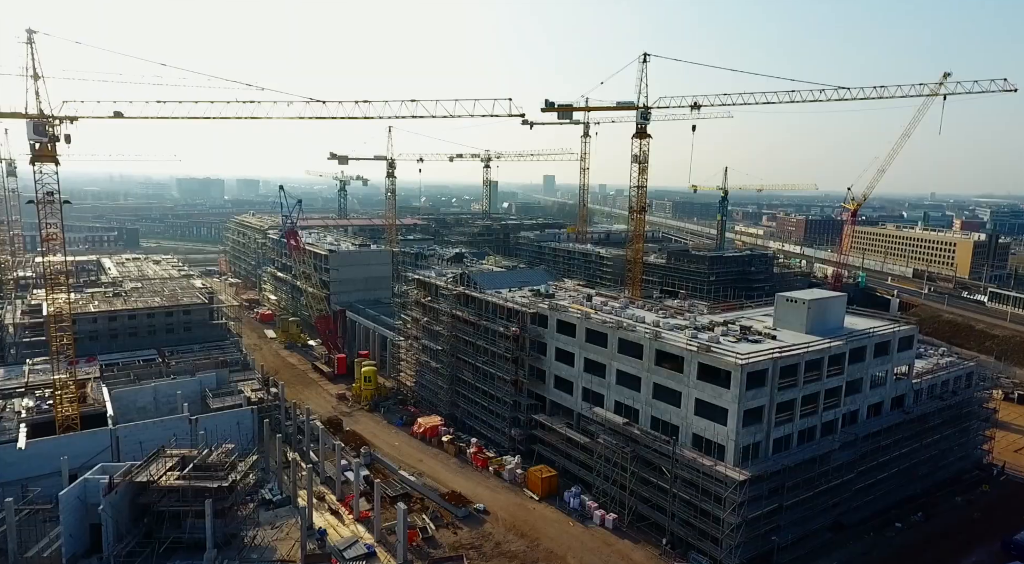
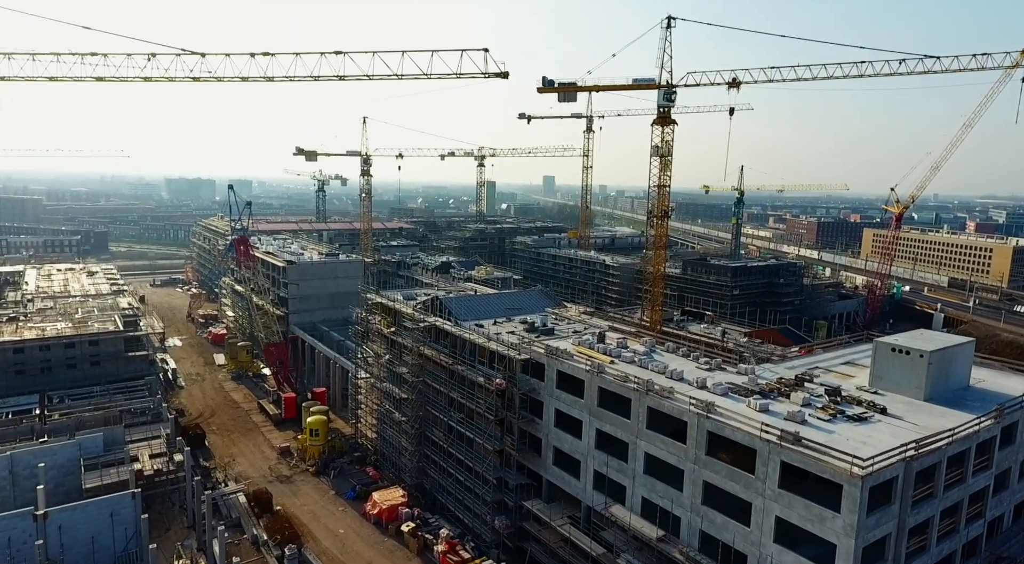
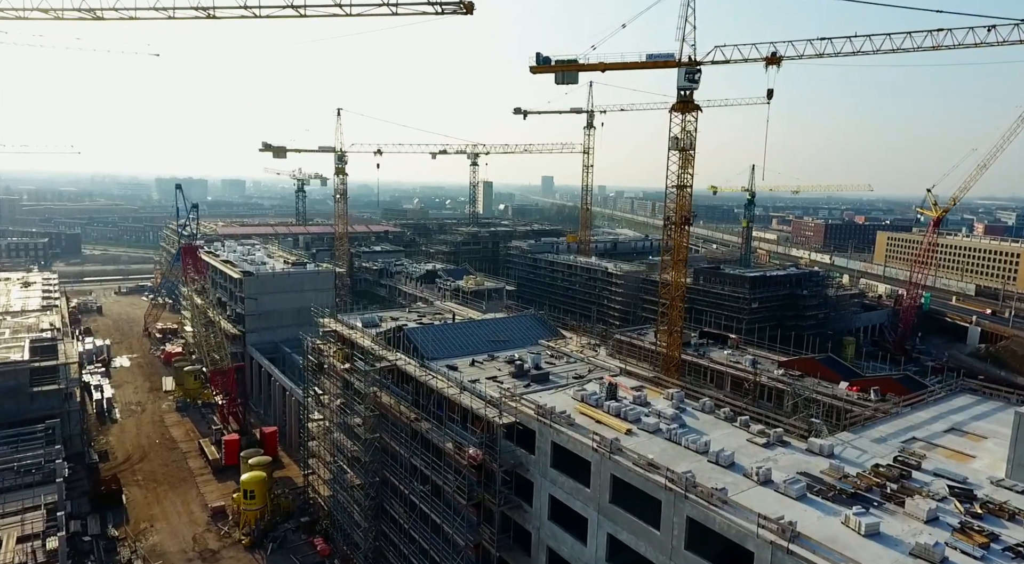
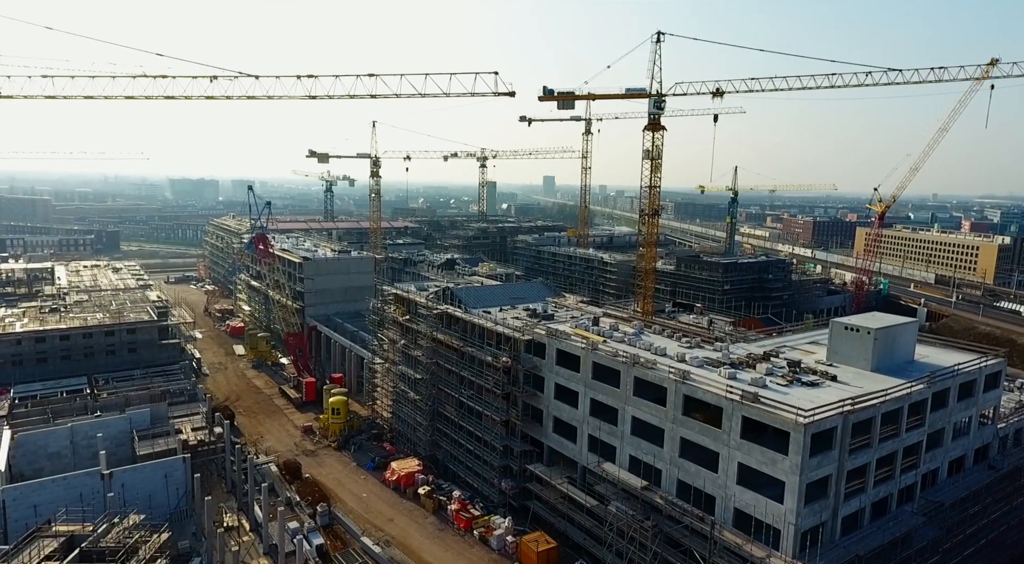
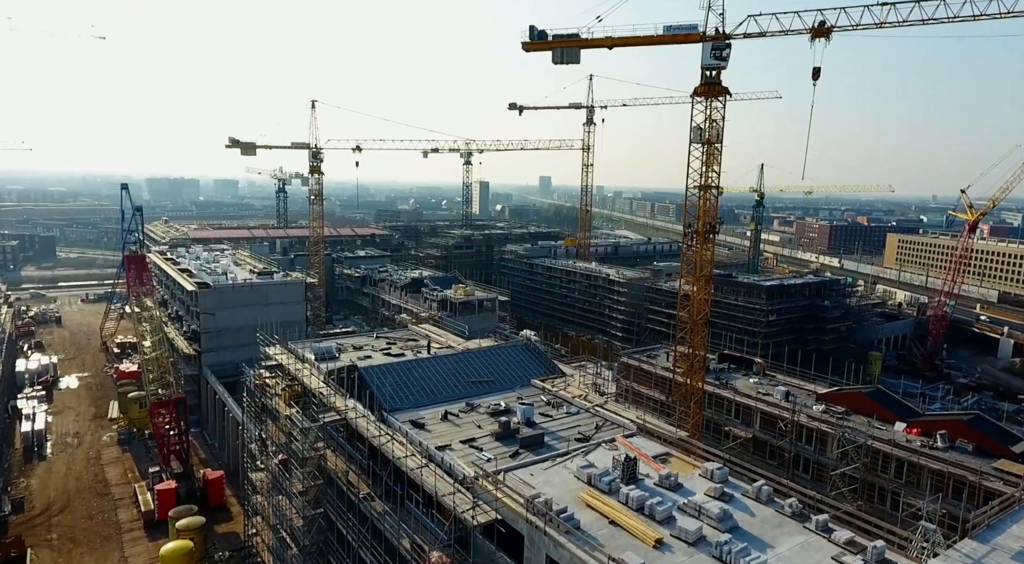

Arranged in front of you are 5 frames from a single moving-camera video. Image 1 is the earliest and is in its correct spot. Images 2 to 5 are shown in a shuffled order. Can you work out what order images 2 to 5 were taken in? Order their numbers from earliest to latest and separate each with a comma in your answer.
4, 2, 3, 5
